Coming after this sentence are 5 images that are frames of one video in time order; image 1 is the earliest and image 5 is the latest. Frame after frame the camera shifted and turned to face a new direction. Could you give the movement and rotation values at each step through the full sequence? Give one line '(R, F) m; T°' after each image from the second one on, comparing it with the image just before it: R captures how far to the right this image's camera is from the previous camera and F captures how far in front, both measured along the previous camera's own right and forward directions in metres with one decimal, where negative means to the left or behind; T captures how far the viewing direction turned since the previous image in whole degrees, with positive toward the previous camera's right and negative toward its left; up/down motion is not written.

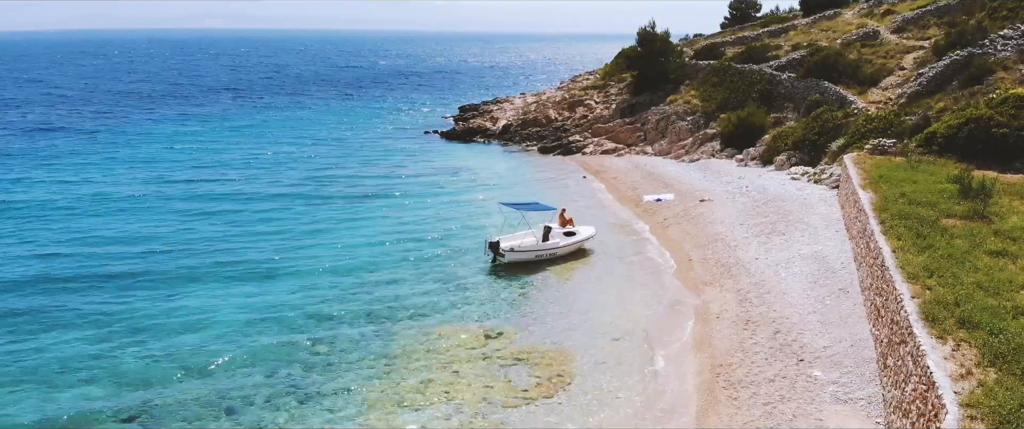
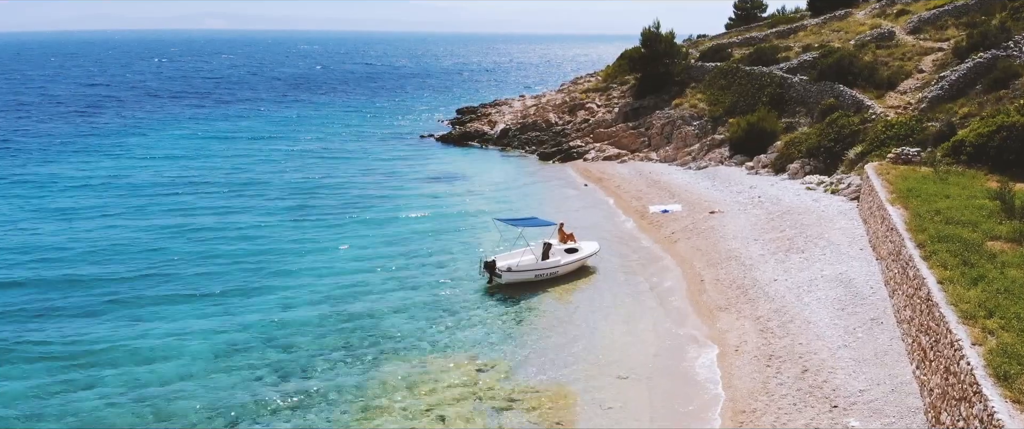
(+0.1, +2.2) m; 0°
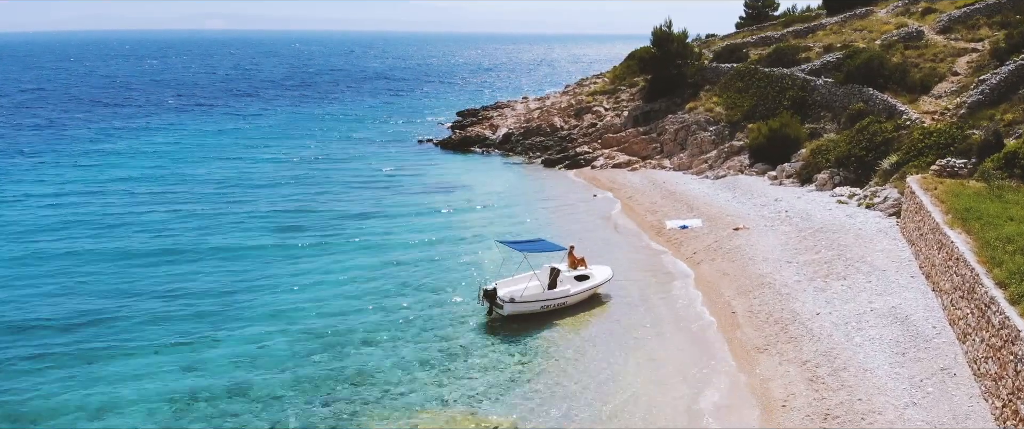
(-0.1, +2.8) m; 0°
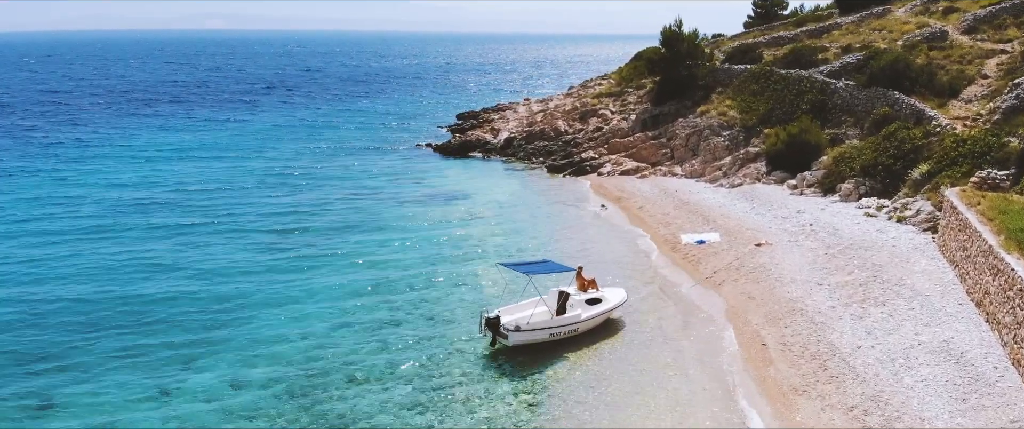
(-0.1, +2.2) m; 0°
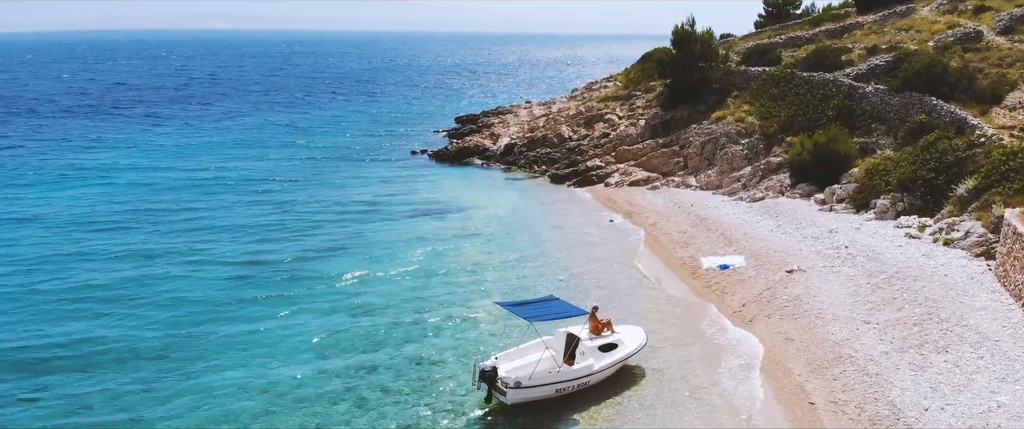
(0.0, +3.0) m; 0°
